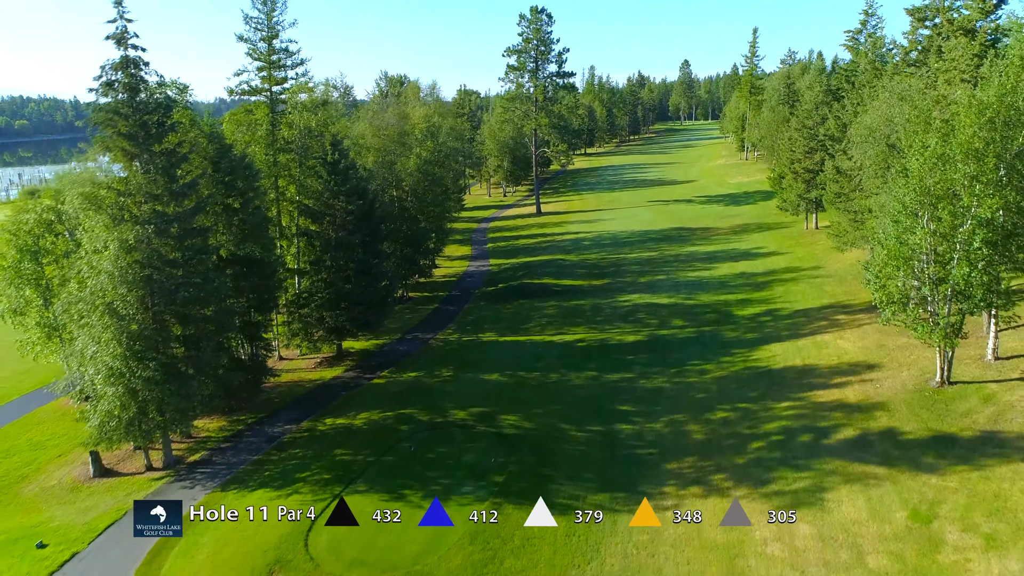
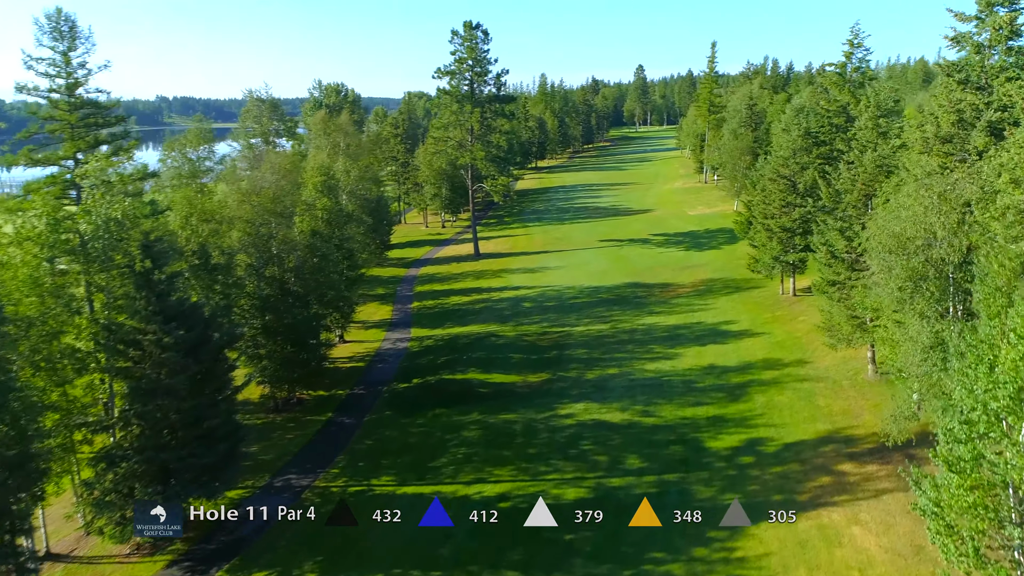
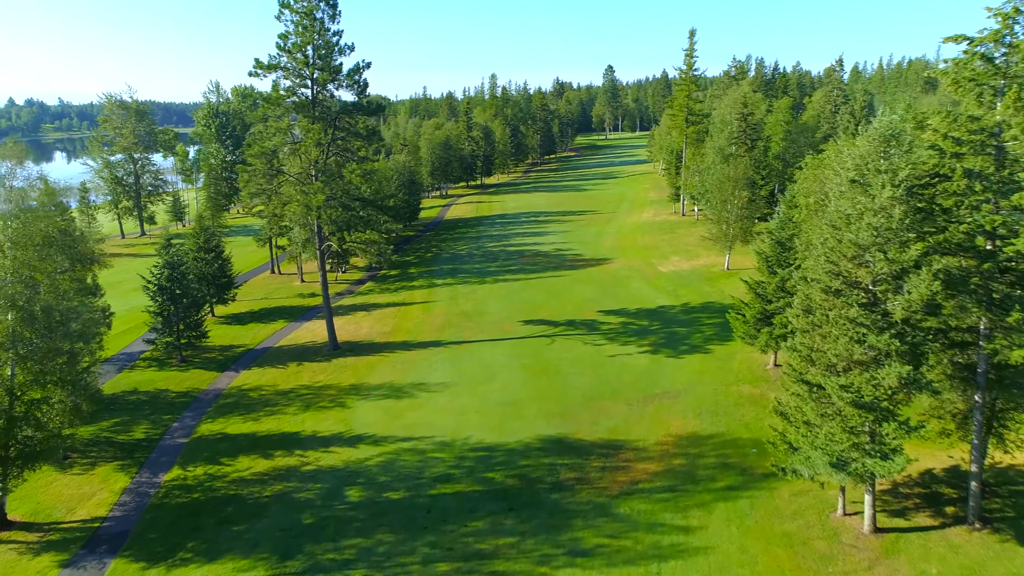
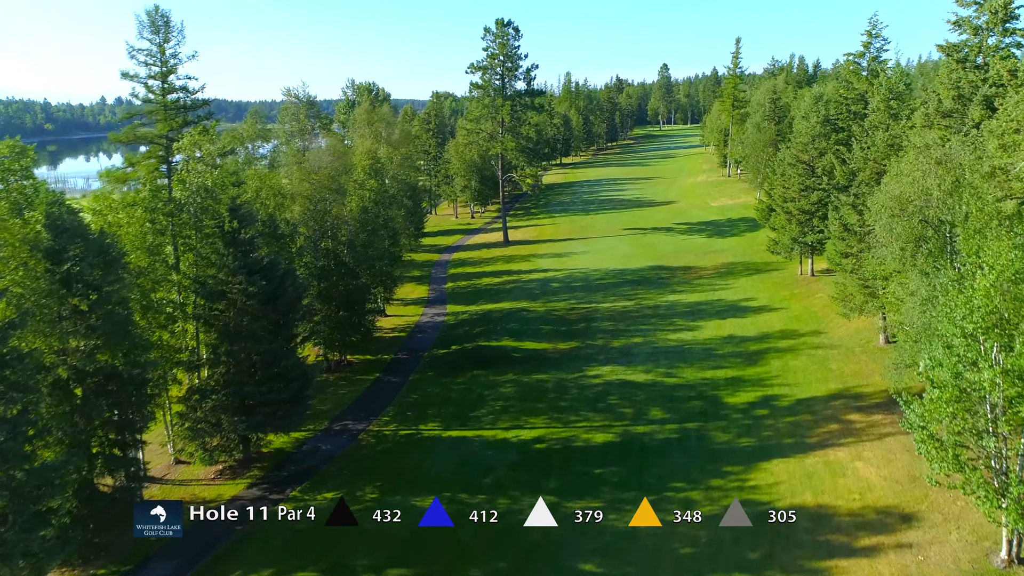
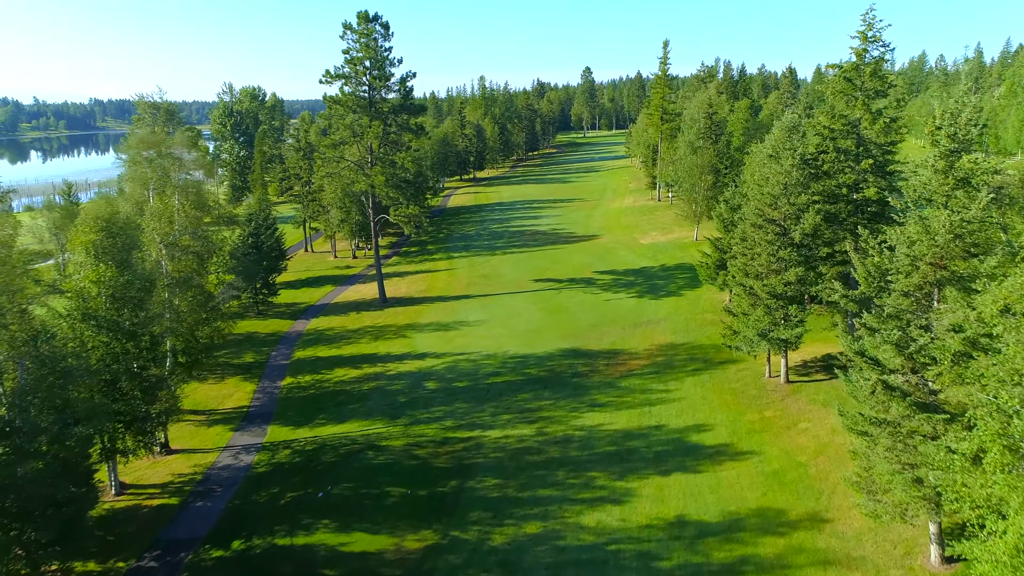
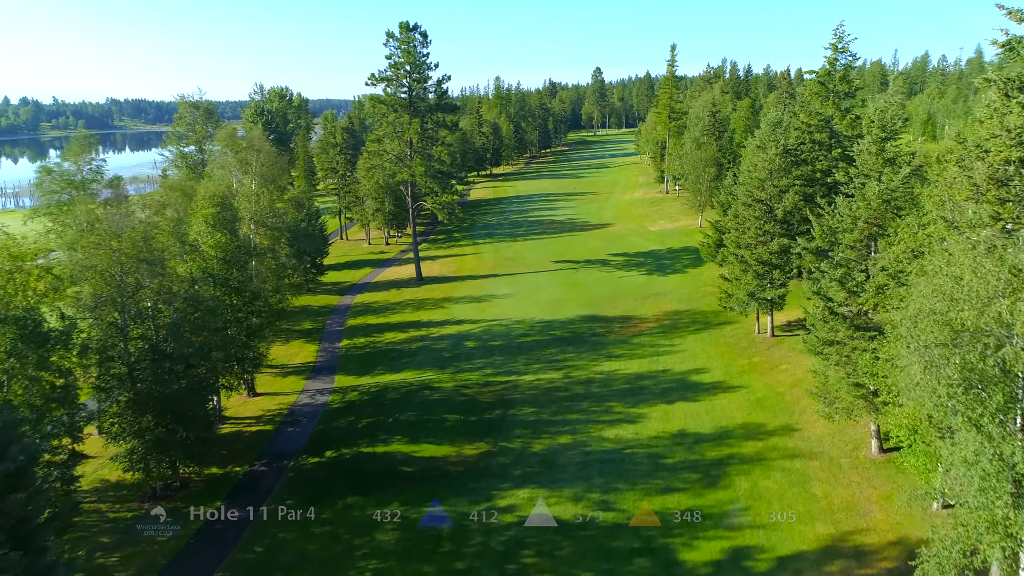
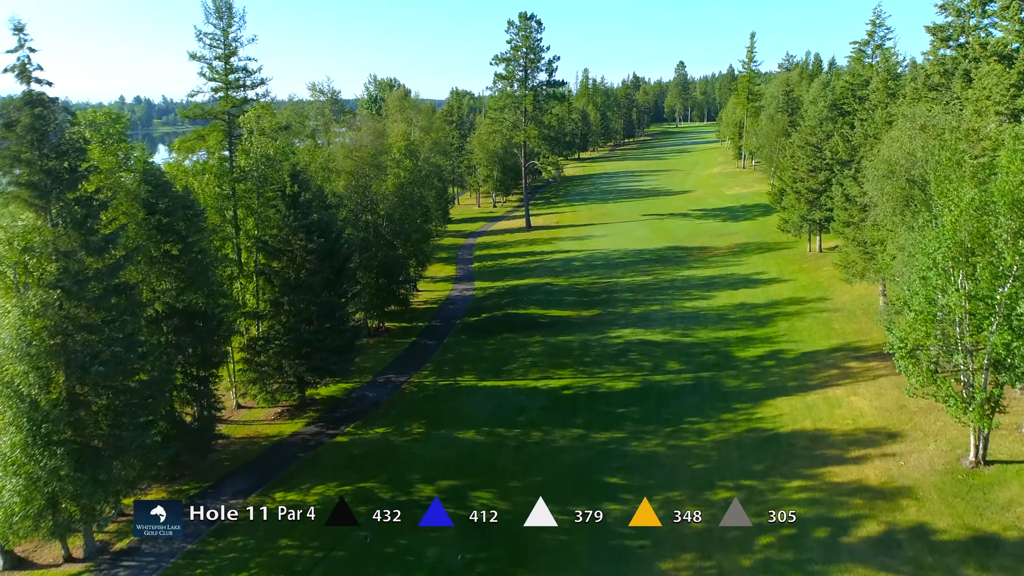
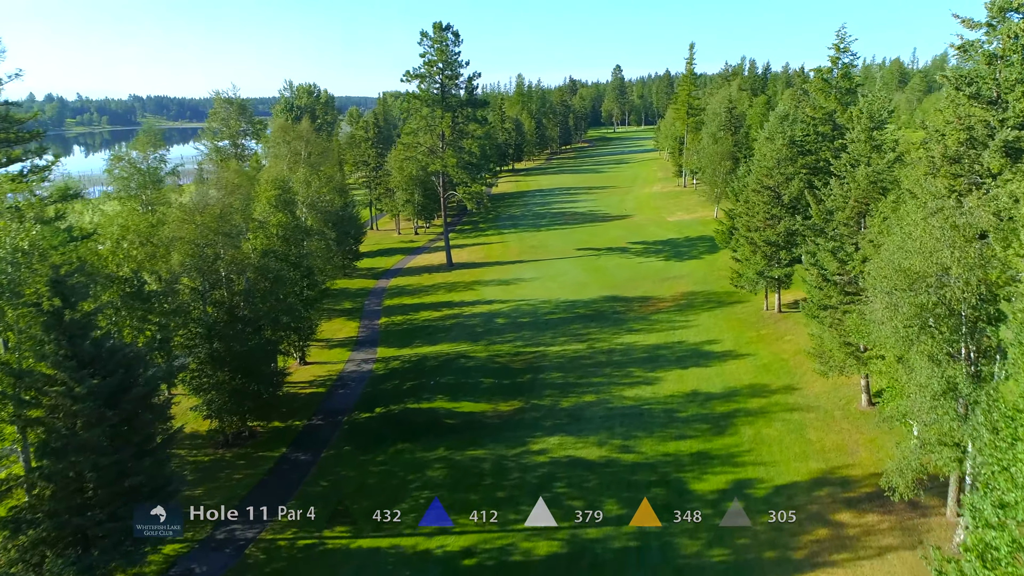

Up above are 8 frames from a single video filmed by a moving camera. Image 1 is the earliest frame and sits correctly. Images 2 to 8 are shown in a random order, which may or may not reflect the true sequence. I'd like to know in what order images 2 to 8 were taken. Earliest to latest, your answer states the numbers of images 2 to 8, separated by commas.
7, 4, 2, 8, 6, 5, 3
